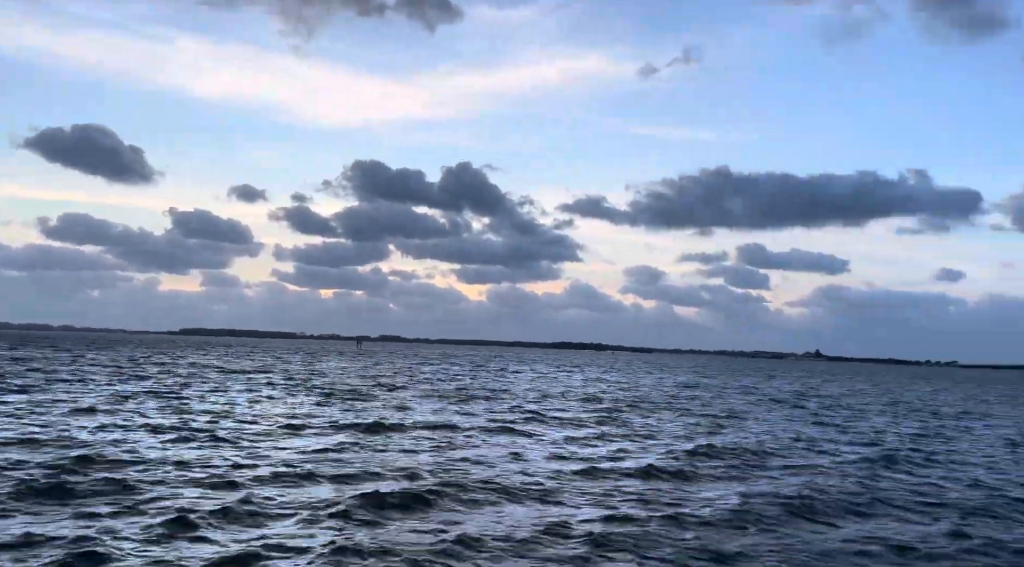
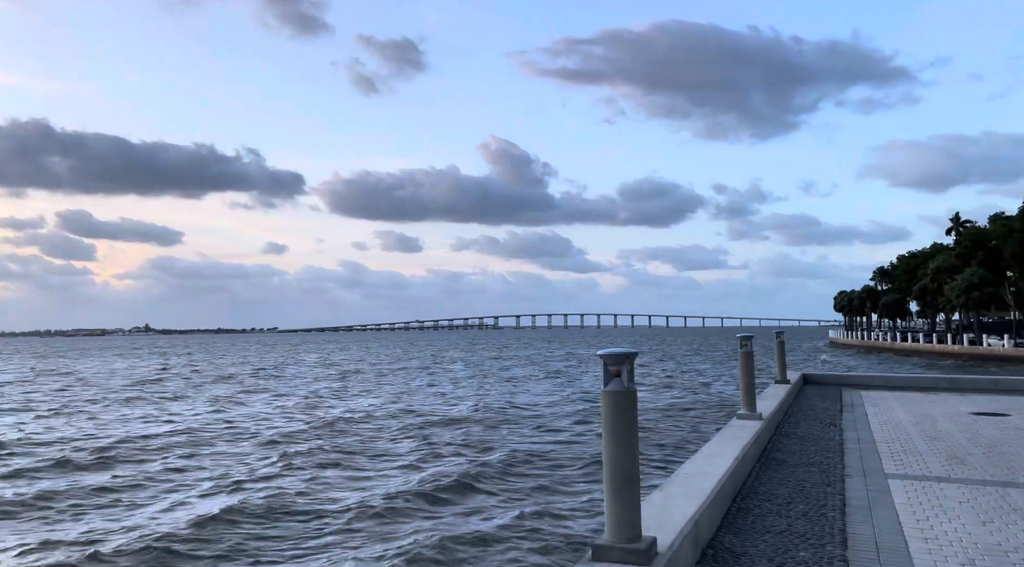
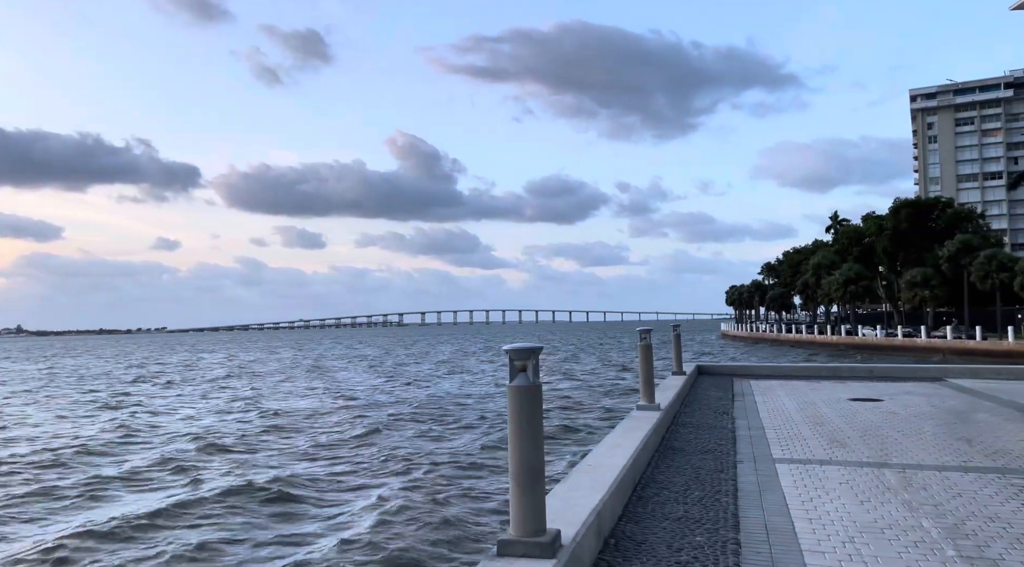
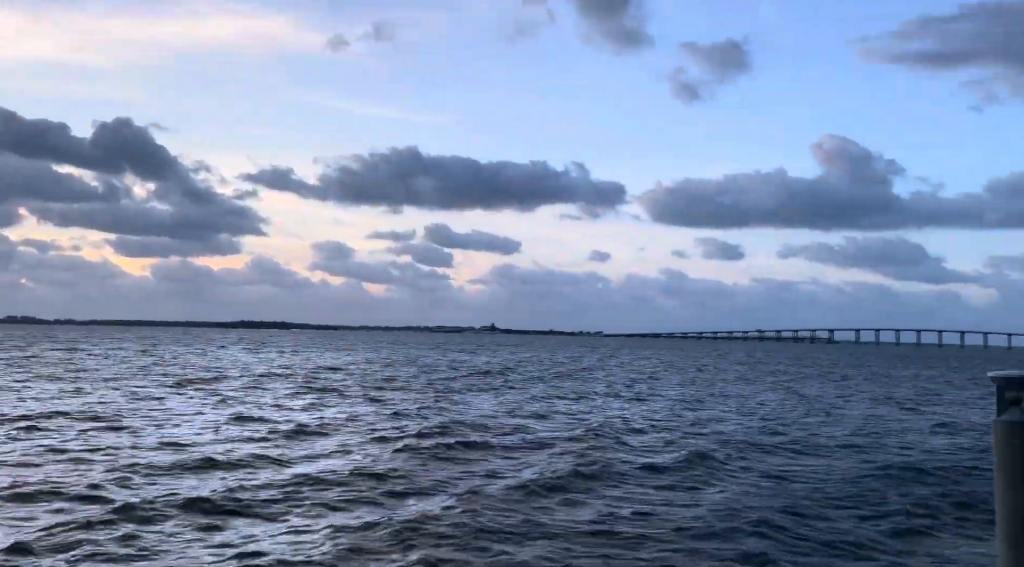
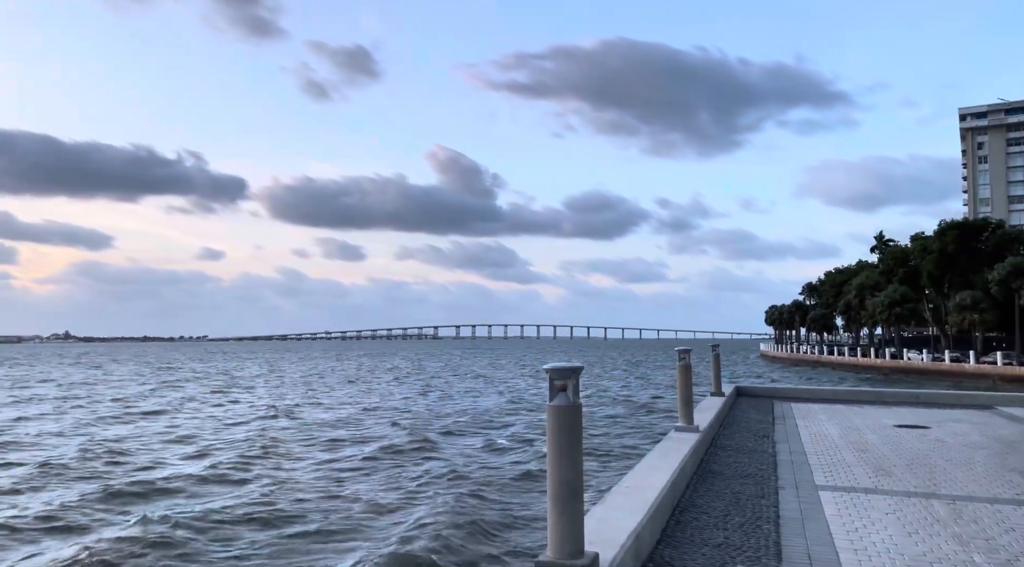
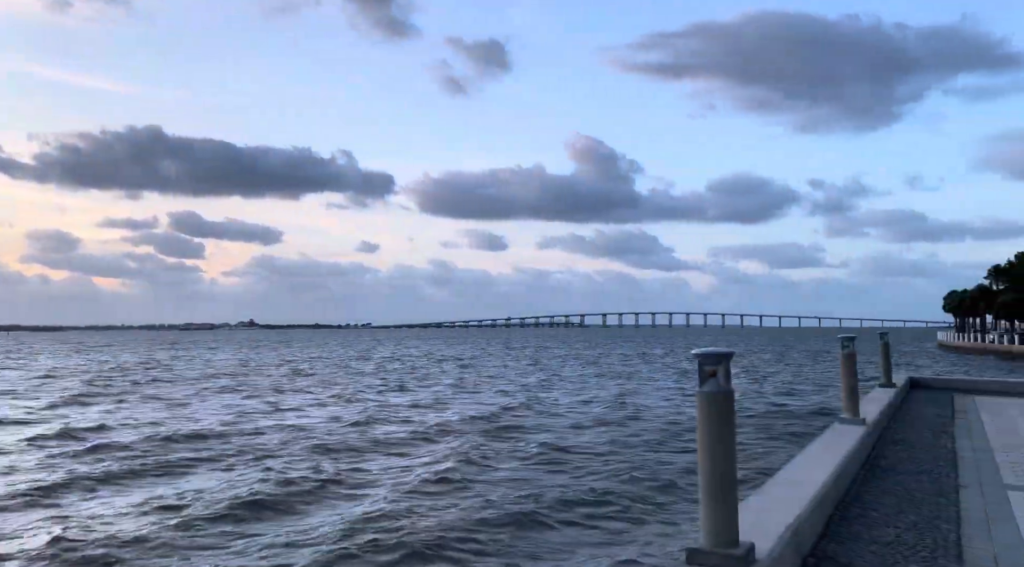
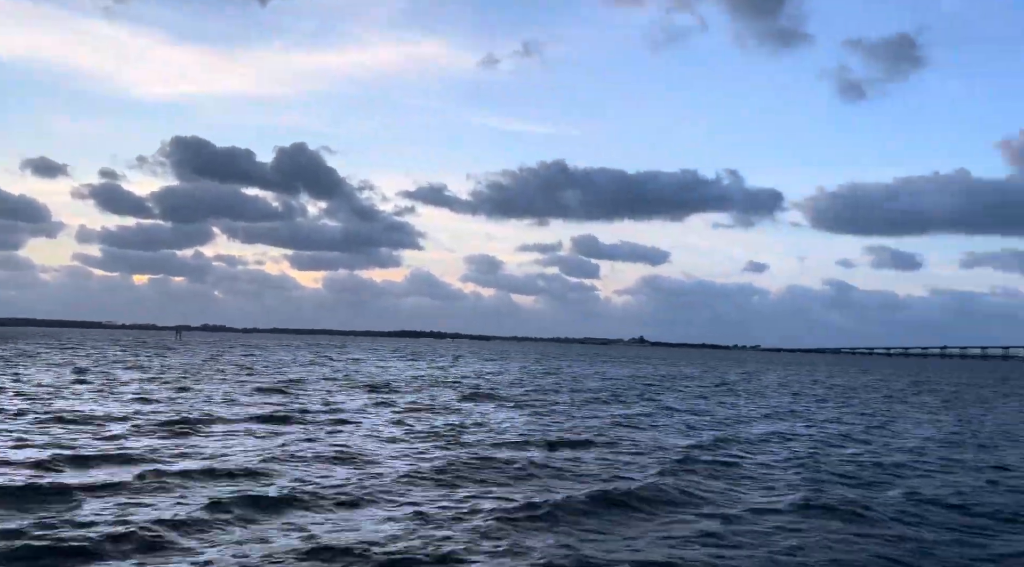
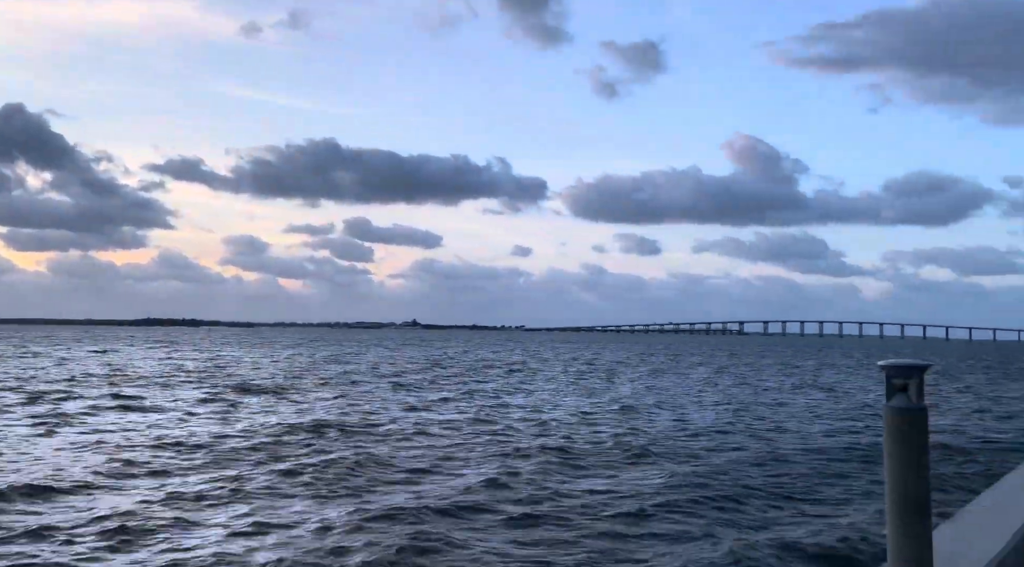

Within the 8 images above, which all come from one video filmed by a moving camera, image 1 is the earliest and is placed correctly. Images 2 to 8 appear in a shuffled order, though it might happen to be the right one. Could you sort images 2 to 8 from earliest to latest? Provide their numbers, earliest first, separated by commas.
7, 4, 8, 6, 2, 3, 5
